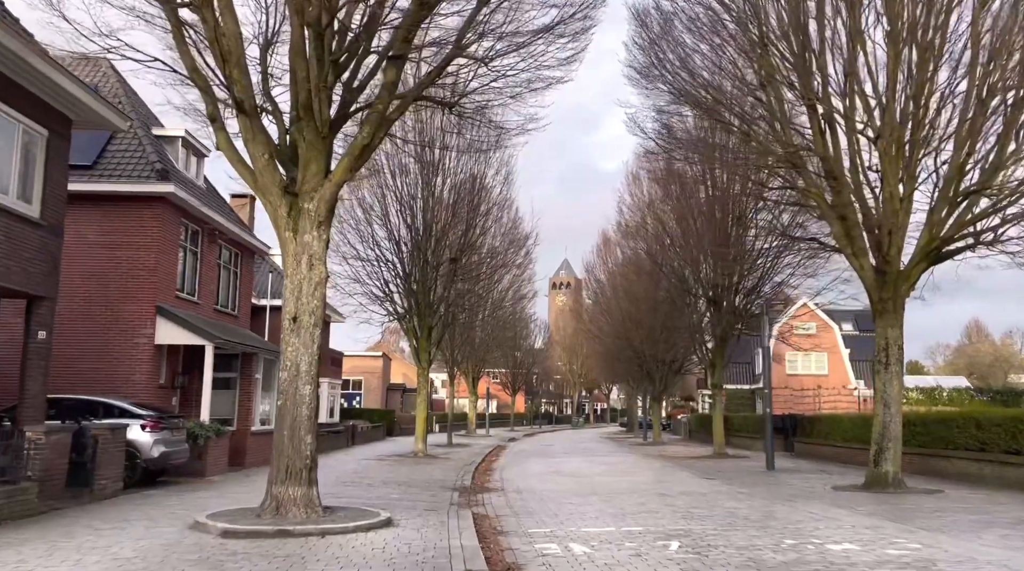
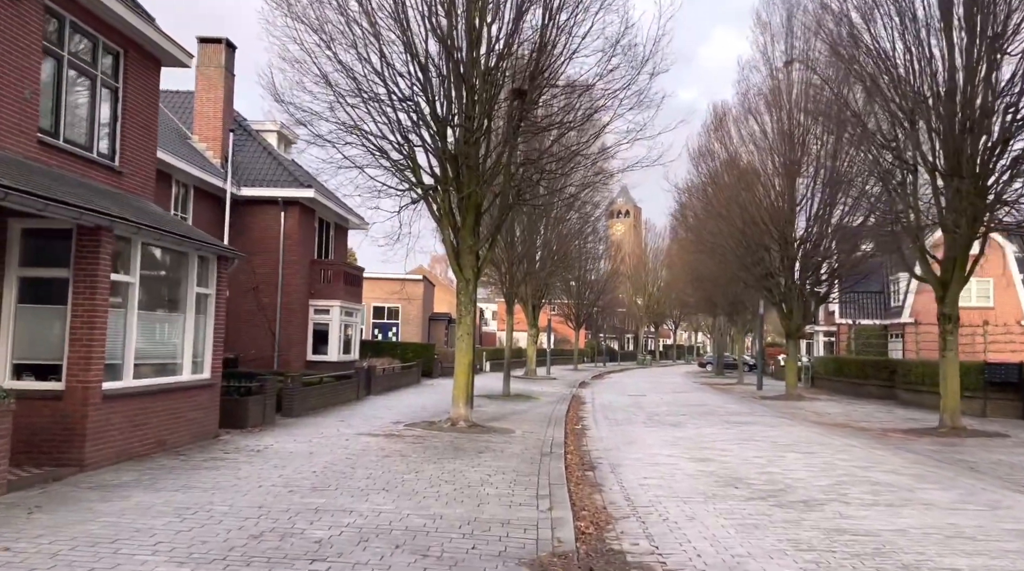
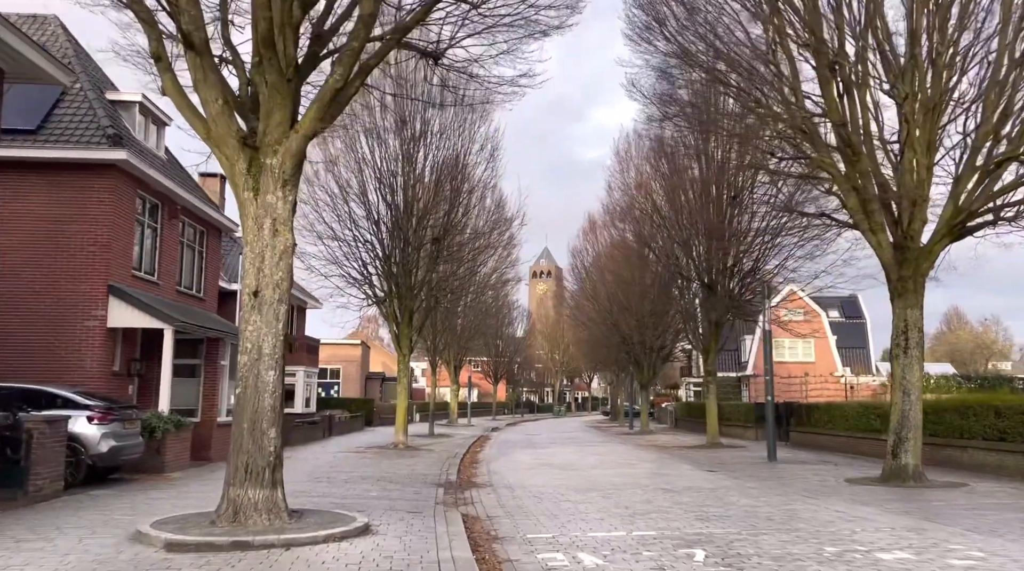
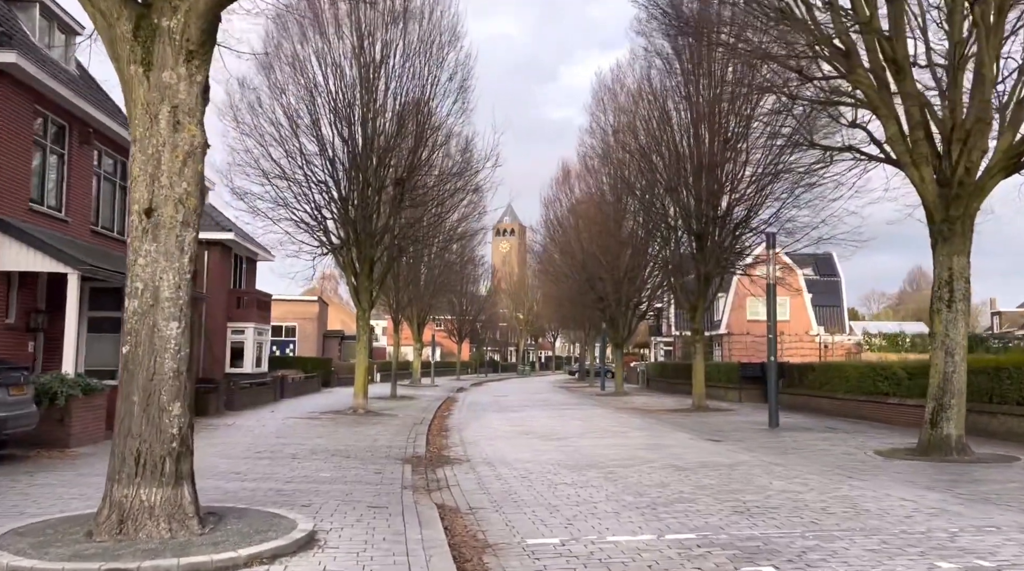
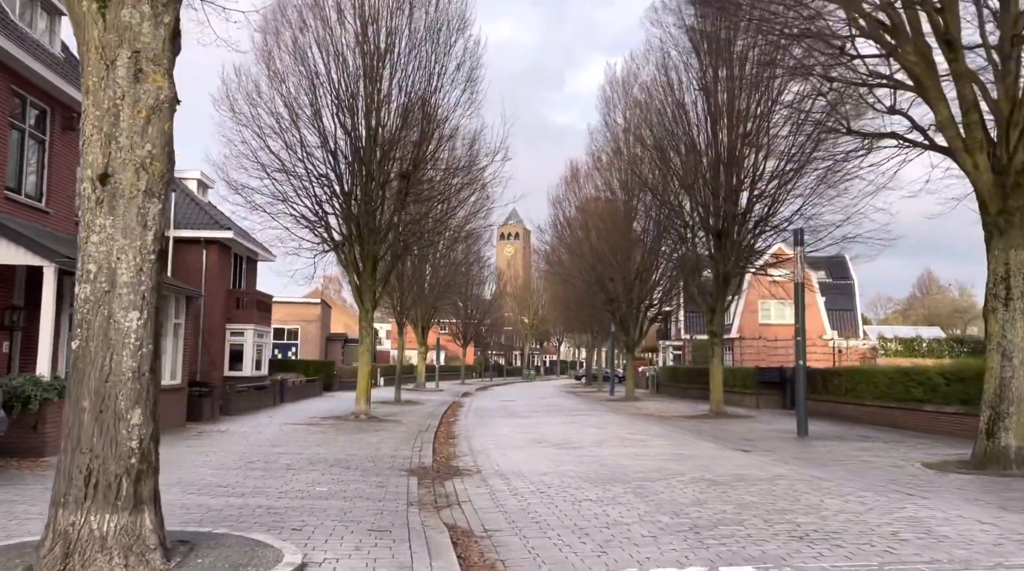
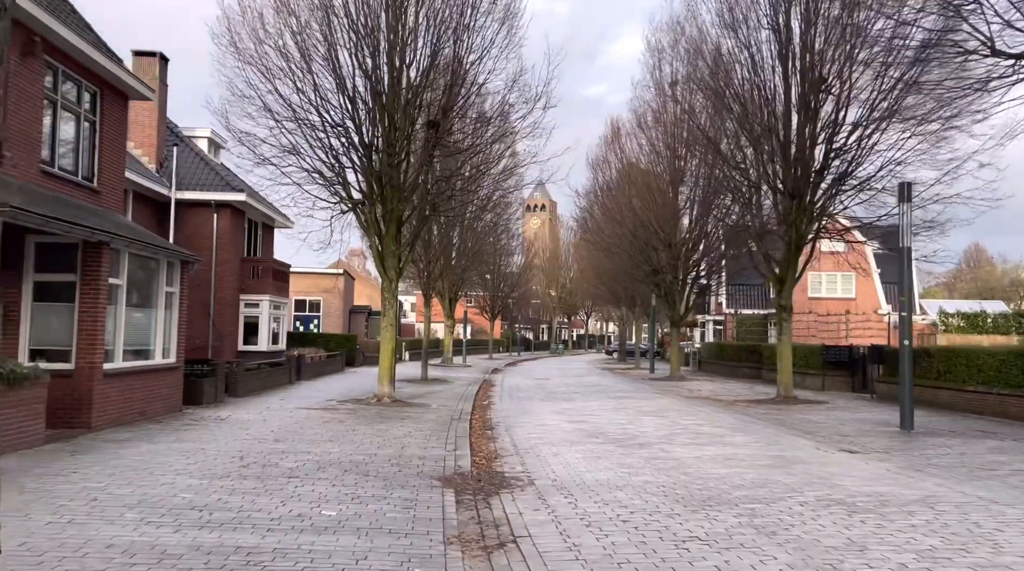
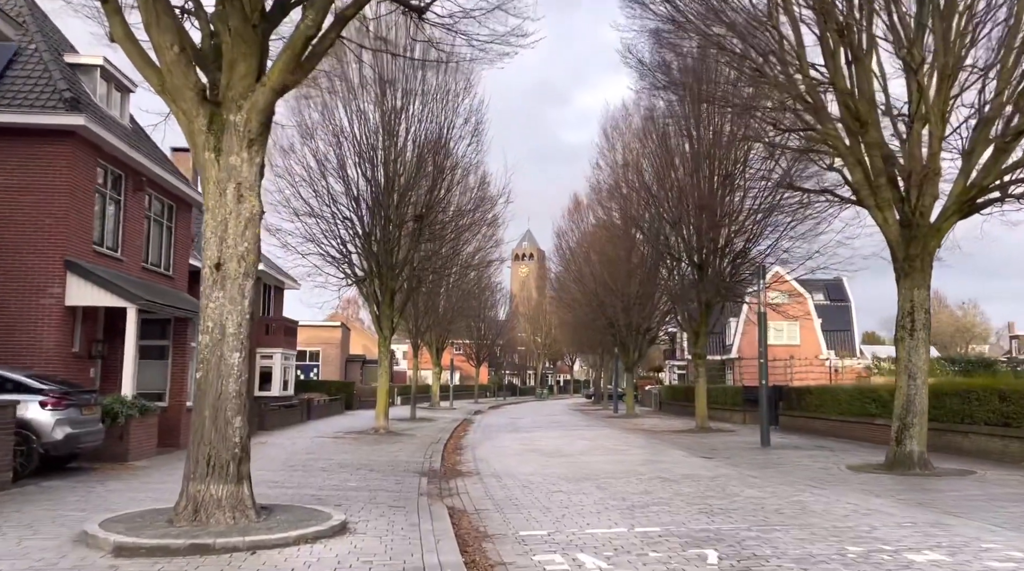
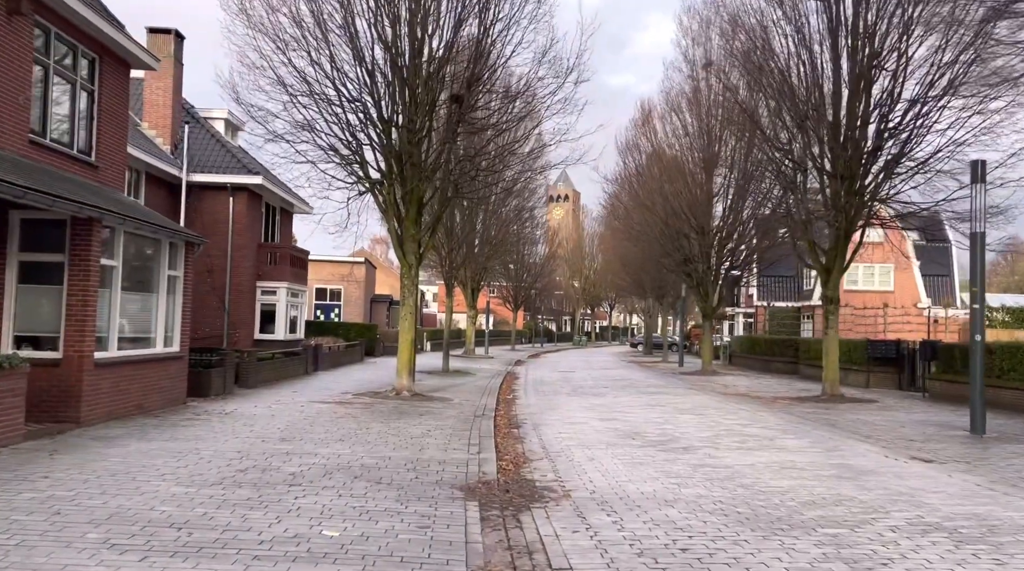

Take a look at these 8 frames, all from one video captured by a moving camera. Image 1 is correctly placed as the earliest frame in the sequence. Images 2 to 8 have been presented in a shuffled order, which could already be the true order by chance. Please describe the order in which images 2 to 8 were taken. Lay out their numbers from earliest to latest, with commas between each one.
3, 7, 4, 5, 6, 8, 2
